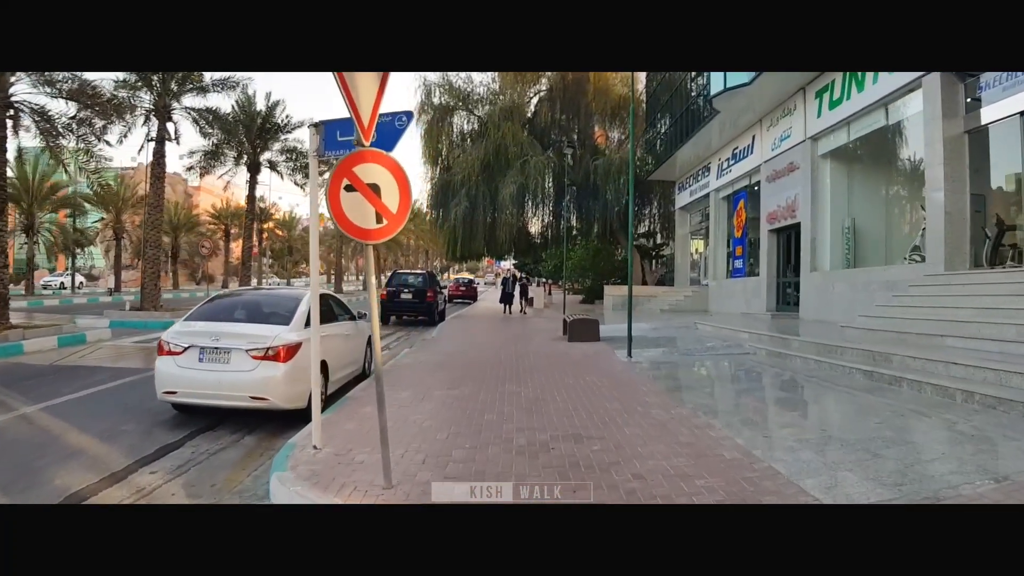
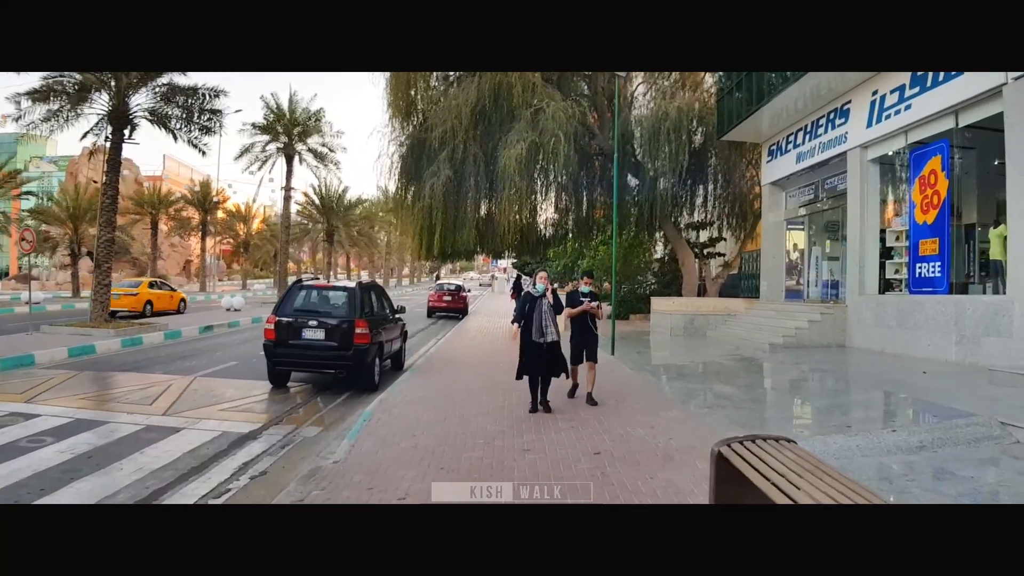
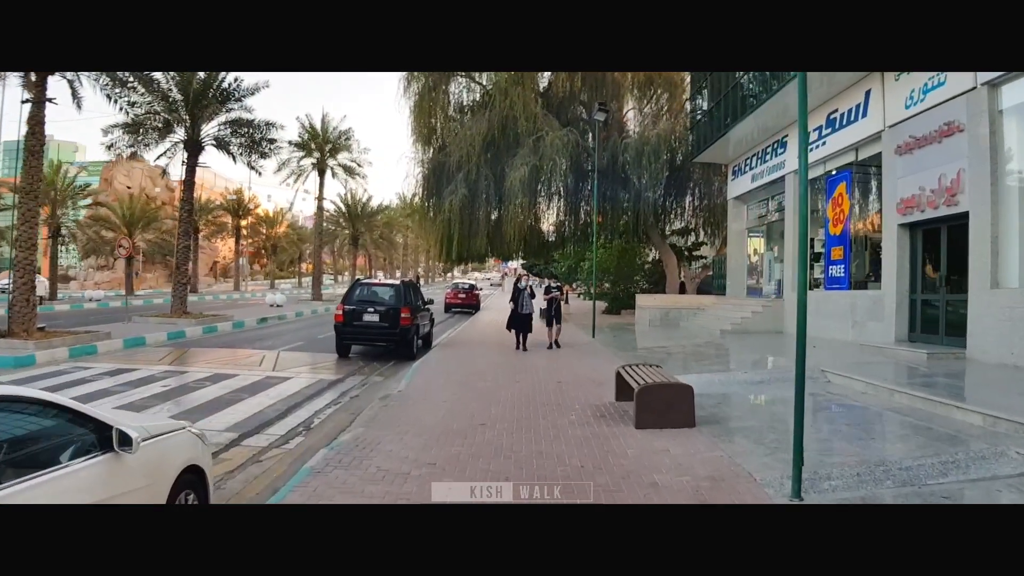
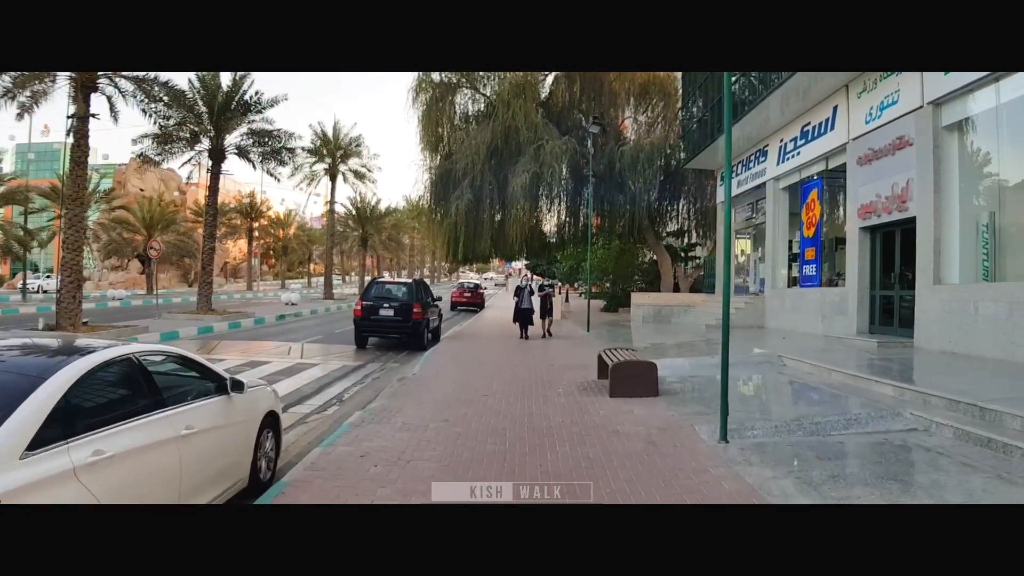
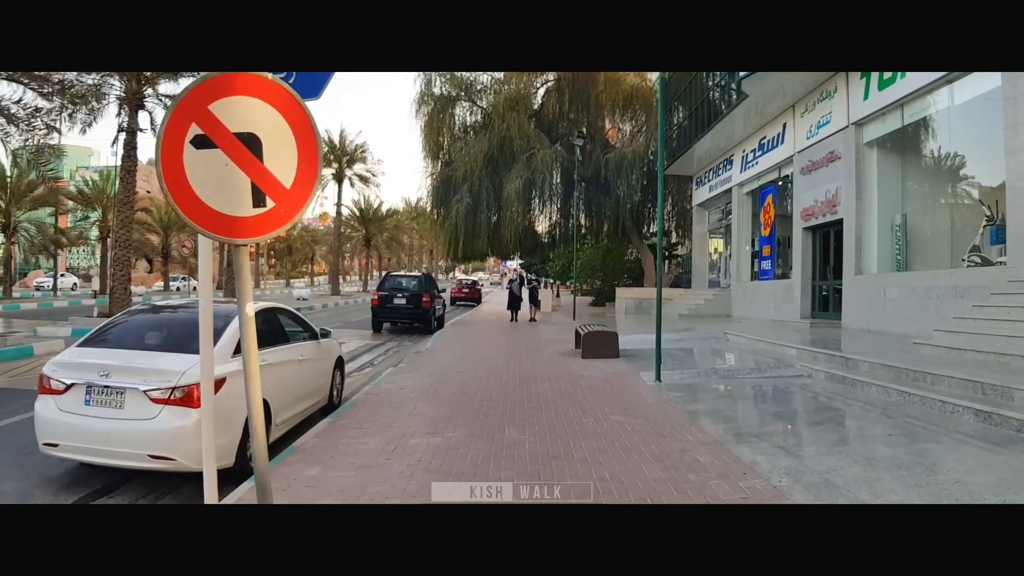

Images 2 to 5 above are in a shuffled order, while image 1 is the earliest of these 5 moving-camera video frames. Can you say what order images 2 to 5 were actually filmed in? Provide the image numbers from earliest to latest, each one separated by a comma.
5, 4, 3, 2
